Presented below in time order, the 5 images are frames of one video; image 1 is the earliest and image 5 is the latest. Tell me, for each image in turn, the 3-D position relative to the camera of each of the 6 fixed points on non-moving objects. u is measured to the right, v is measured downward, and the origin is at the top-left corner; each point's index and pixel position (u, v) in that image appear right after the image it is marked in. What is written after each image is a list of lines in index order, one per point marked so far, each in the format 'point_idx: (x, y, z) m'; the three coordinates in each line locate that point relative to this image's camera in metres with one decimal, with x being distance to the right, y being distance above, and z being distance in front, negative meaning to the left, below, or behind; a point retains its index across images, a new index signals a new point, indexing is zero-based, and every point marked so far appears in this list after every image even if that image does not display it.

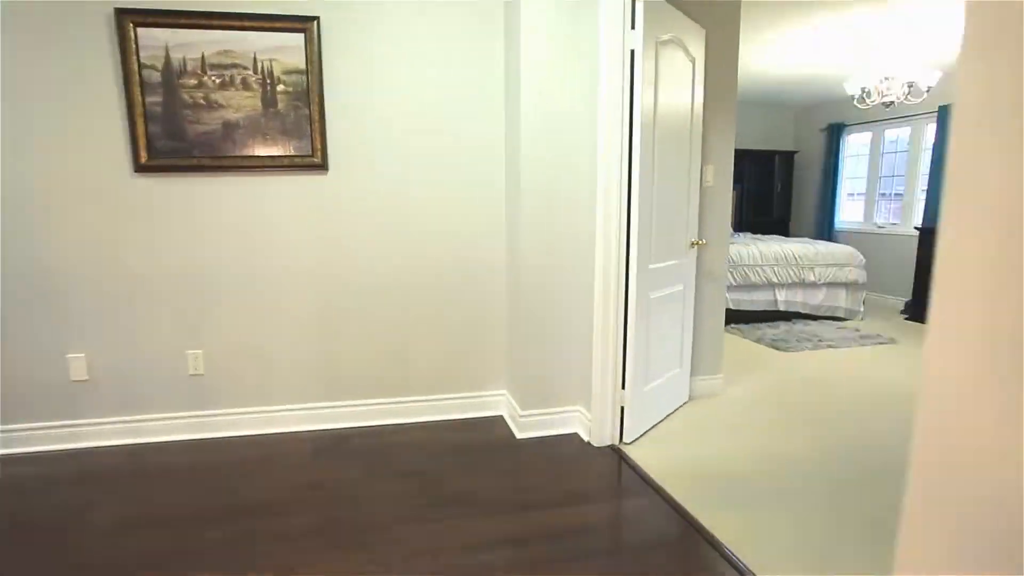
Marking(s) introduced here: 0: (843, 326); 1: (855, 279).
0: (+2.9, -0.4, +5.1) m
1: (+3.2, +0.1, +5.4) m
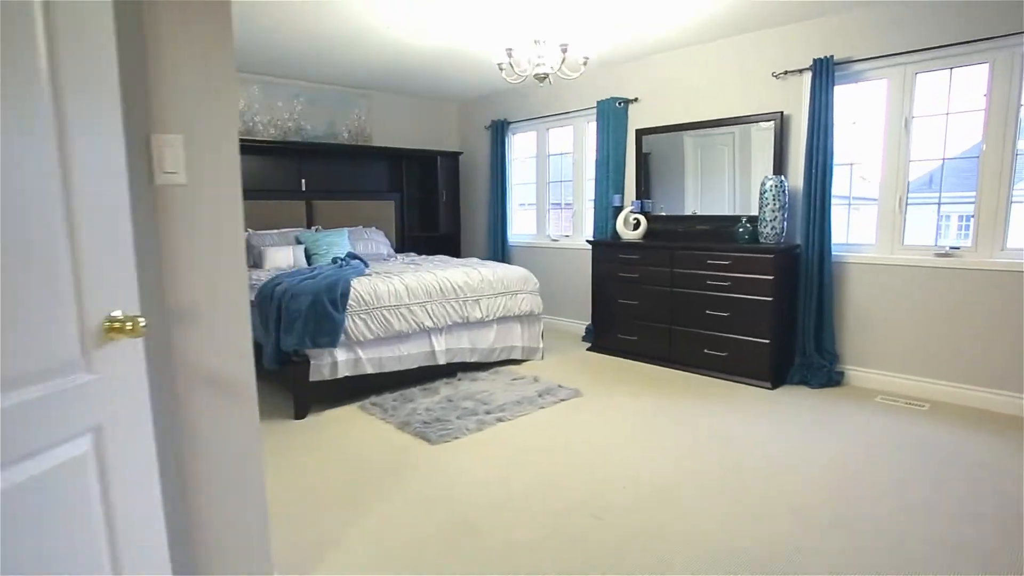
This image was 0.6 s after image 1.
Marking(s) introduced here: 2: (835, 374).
0: (+0.1, -0.6, +3.9) m
1: (+0.1, -0.2, +4.2) m
2: (+2.0, -0.6, +3.7) m
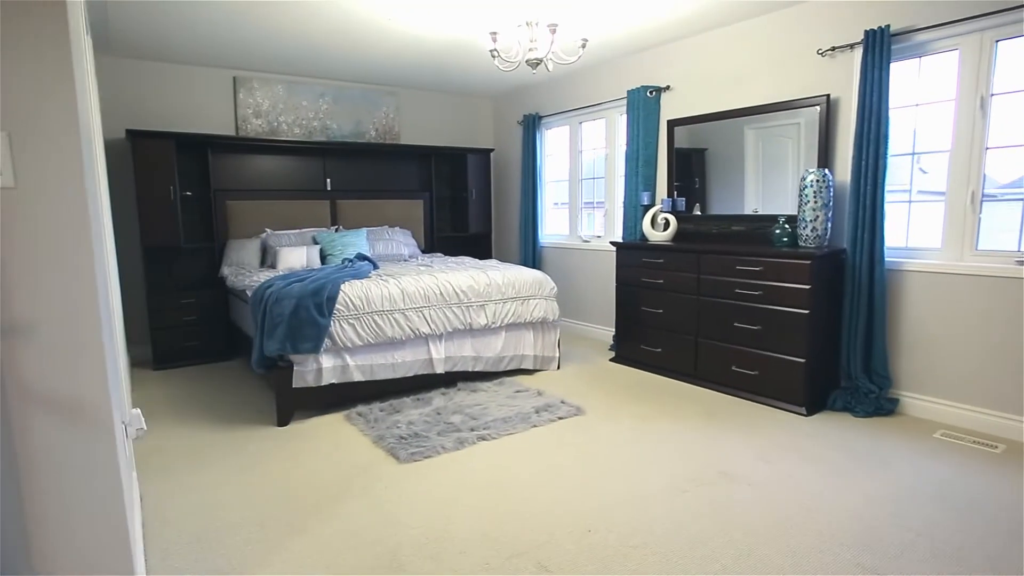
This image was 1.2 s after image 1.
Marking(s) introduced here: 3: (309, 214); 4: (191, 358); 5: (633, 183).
0: (+0.1, -0.6, +3.6) m
1: (+0.2, -0.2, +4.0) m
2: (+2.0, -0.6, +3.1) m
3: (-1.7, +0.6, +4.9) m
4: (-2.4, -0.5, +4.2) m
5: (+0.9, +0.8, +4.5) m
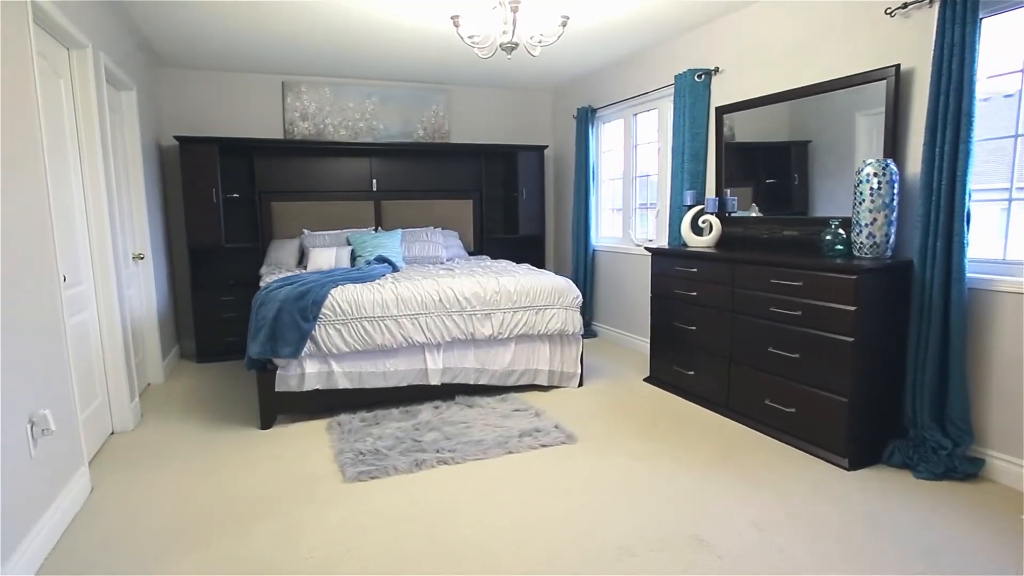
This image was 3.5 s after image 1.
0: (+0.1, -0.7, +3.3) m
1: (+0.3, -0.3, +3.6) m
2: (+1.9, -0.7, +2.4) m
3: (-1.4, +0.6, +4.9) m
4: (-2.2, -0.5, +4.4) m
5: (+1.1, +0.7, +3.9) m
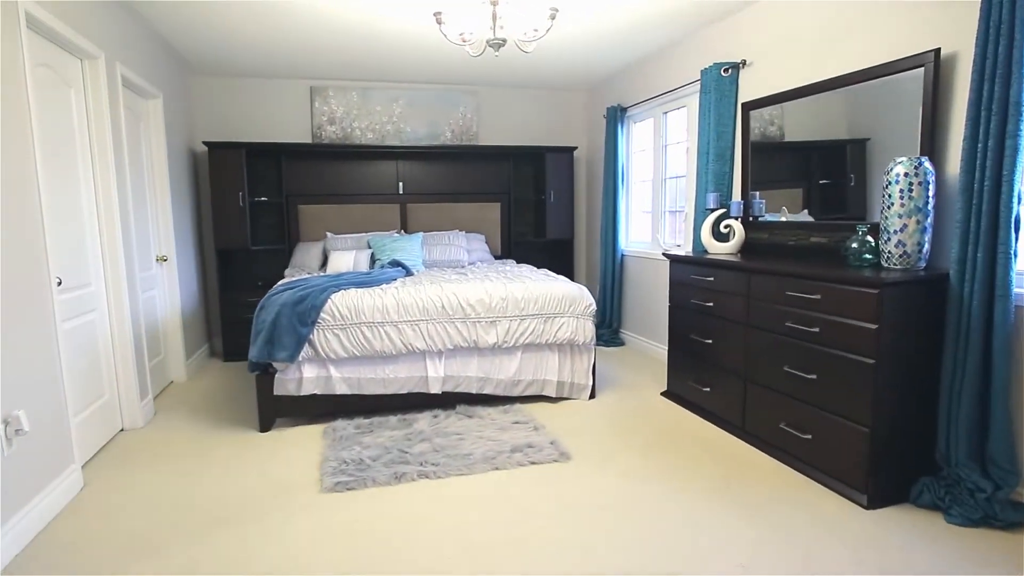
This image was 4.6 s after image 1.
0: (+0.1, -0.7, +3.2) m
1: (+0.3, -0.3, +3.4) m
2: (+1.8, -0.8, +2.1) m
3: (-1.2, +0.6, +4.9) m
4: (-2.0, -0.5, +4.5) m
5: (+1.2, +0.7, +3.7) m
